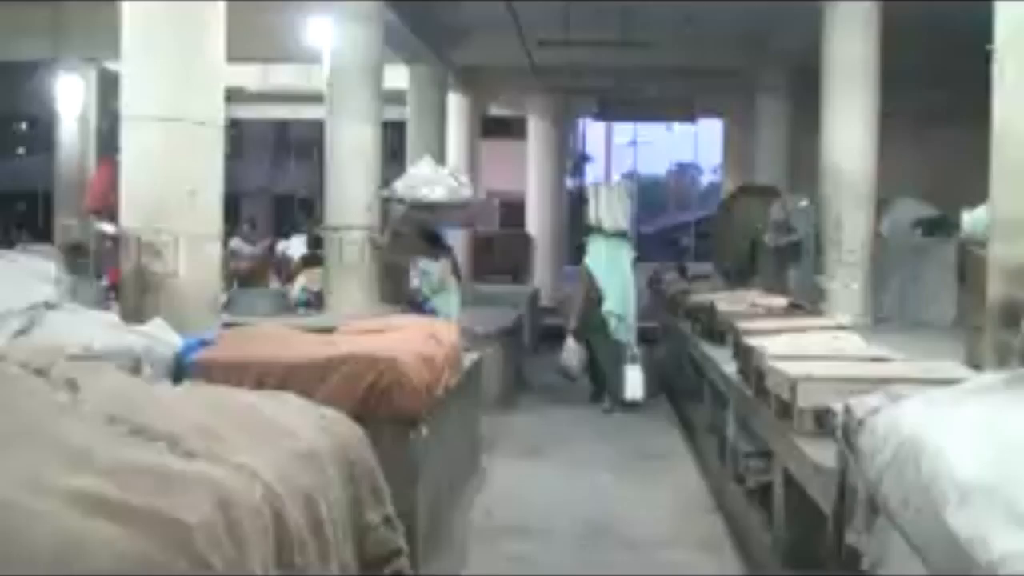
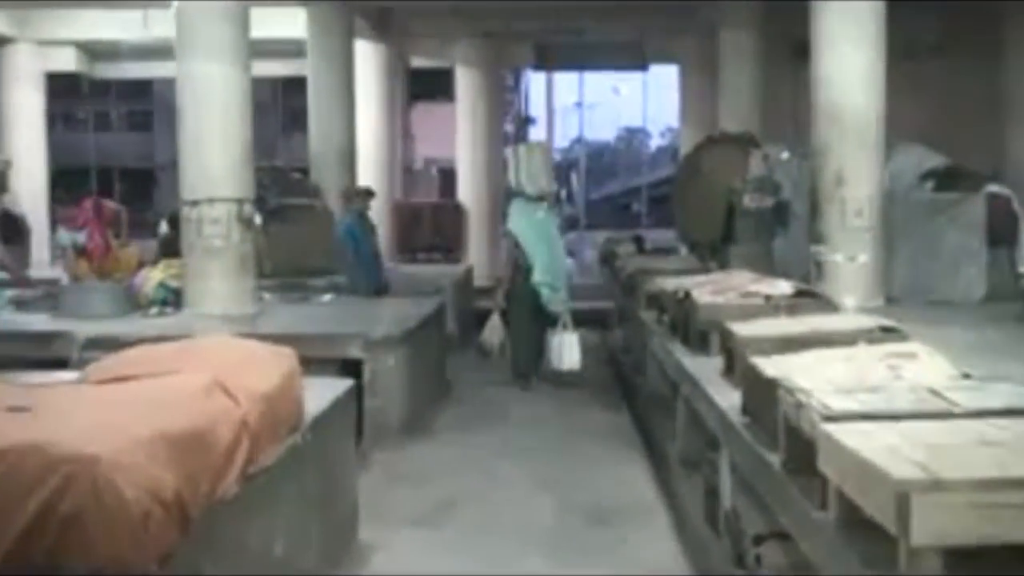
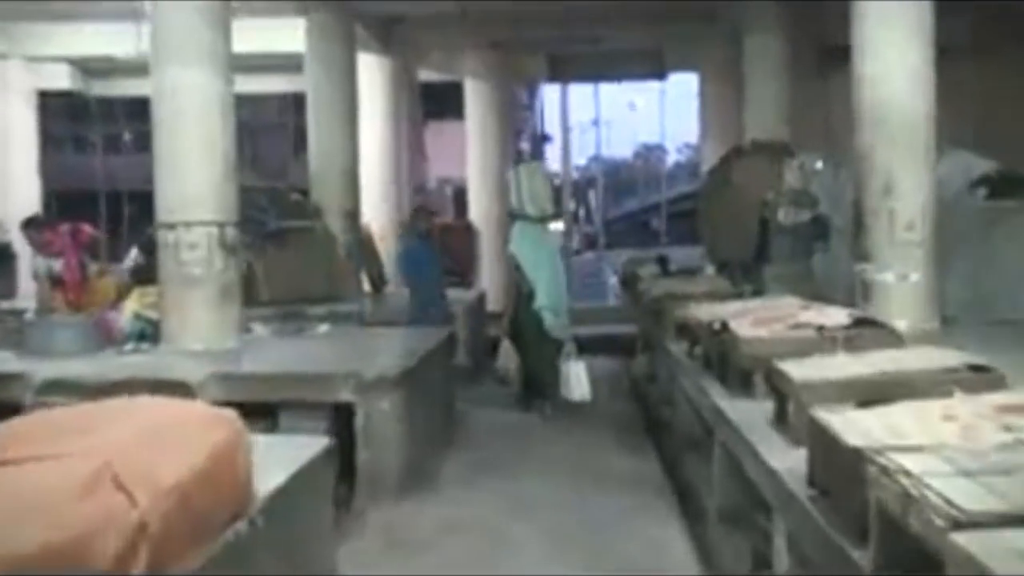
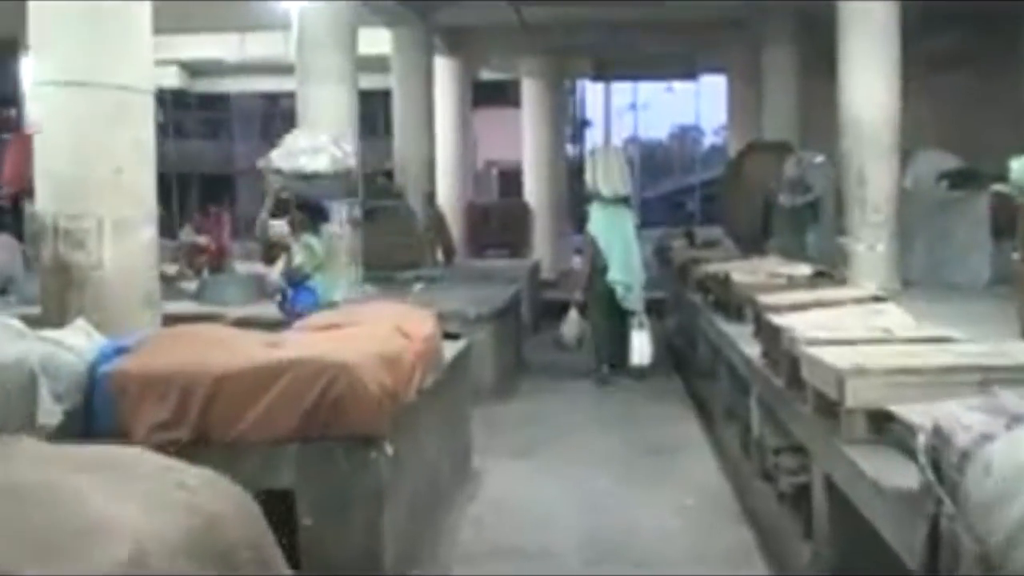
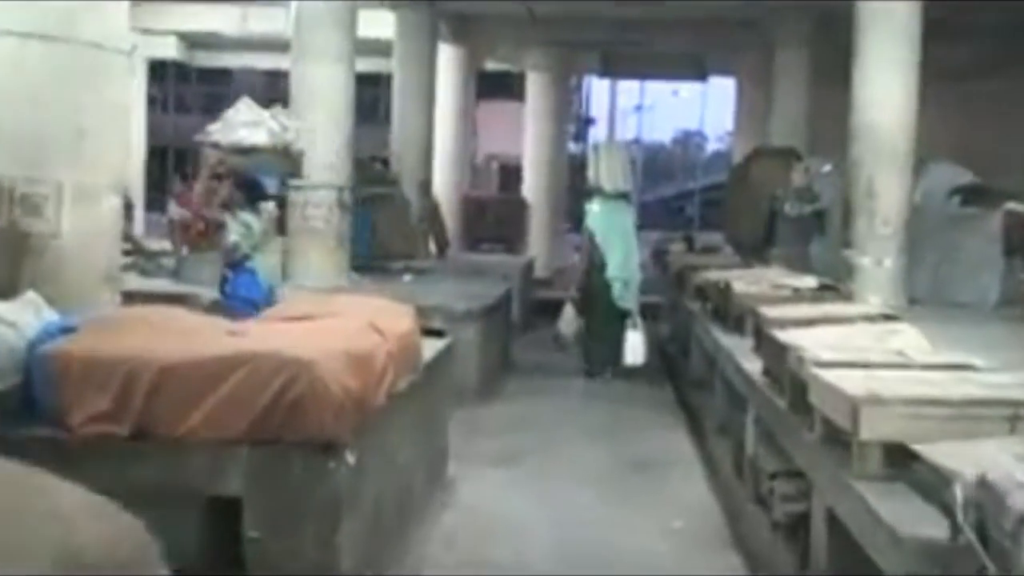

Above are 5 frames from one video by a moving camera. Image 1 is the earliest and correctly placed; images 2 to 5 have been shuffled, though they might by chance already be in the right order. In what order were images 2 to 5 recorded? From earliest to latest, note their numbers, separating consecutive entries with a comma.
4, 5, 2, 3
